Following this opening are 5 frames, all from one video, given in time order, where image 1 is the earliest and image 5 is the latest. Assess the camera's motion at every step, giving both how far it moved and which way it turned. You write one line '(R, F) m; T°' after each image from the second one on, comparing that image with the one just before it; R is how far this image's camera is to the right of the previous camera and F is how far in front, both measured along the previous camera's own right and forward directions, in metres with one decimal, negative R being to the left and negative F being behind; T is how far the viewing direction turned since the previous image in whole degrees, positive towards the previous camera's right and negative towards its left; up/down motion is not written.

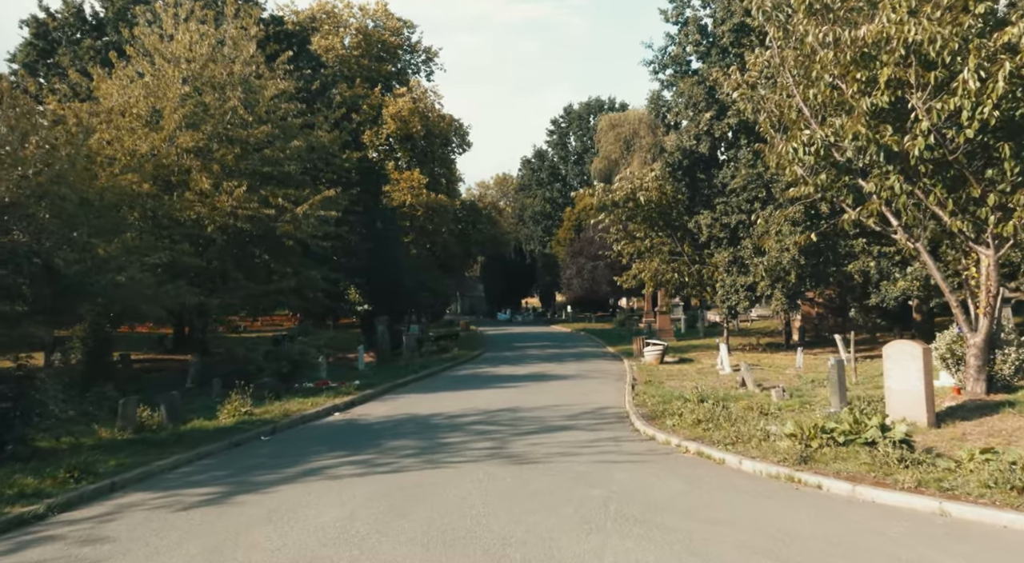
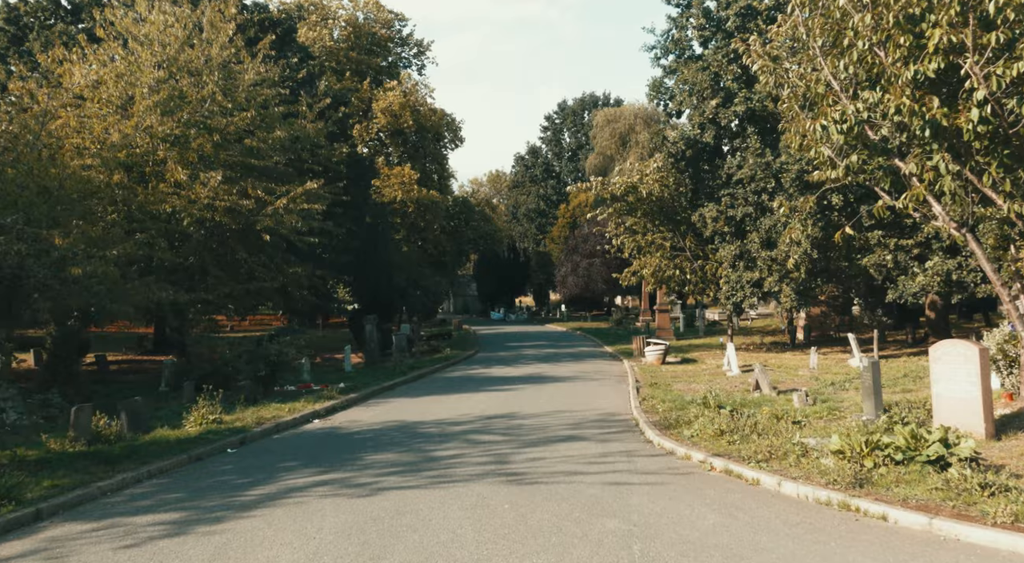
(0.0, +1.7) m; 0°
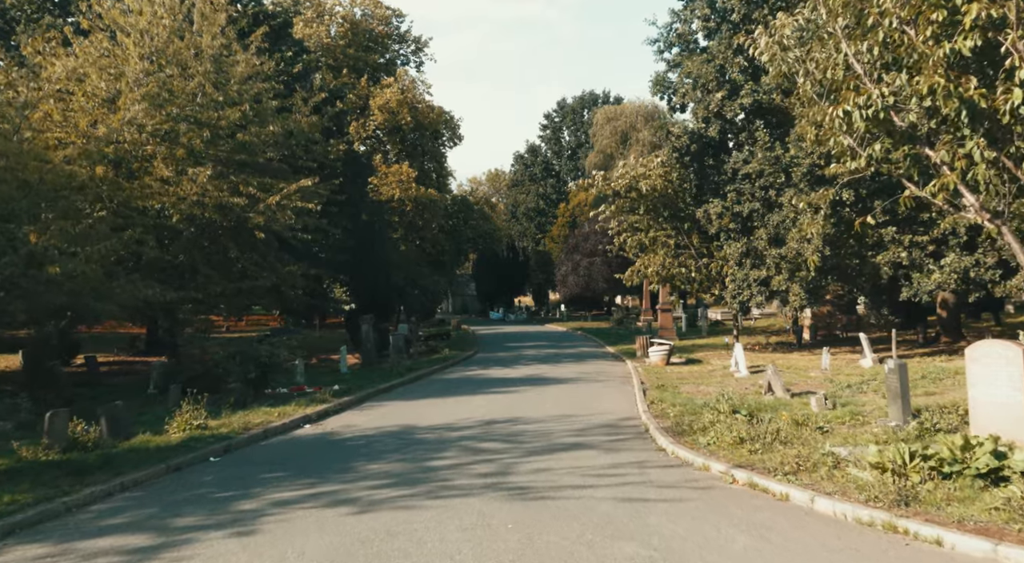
(0.0, +0.9) m; 0°
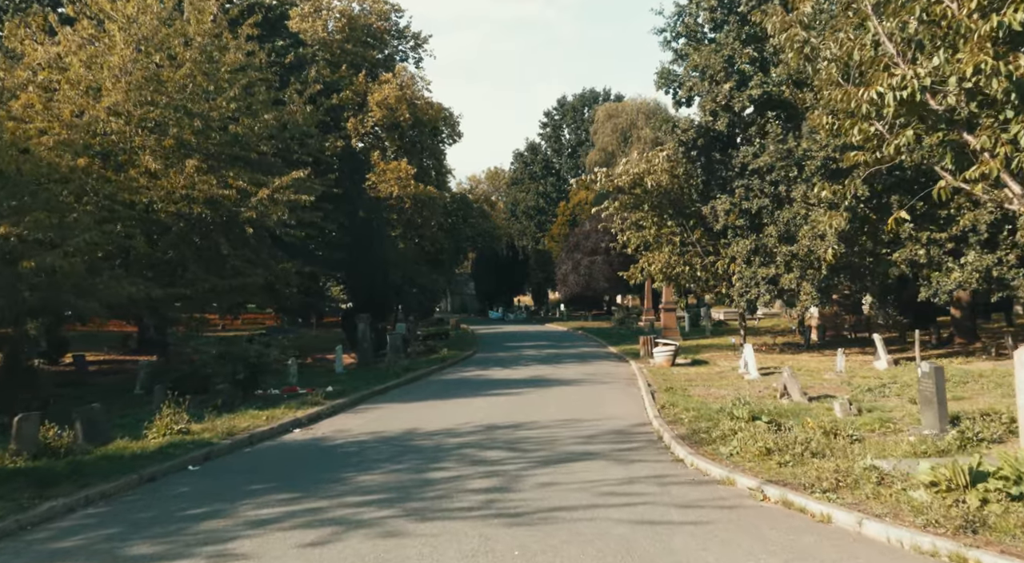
(-0.1, +1.0) m; 0°
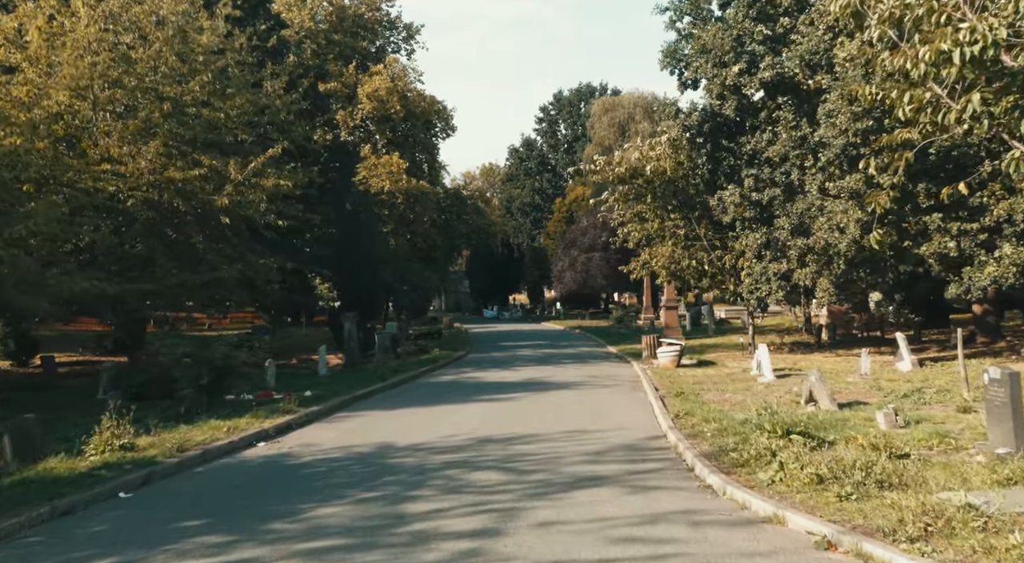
(0.0, +2.0) m; 0°
